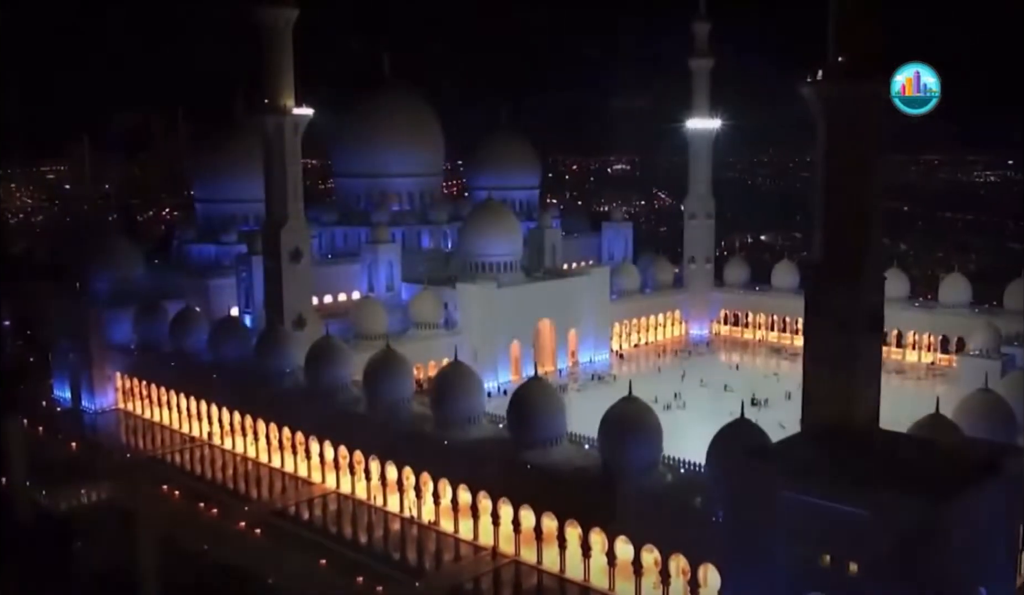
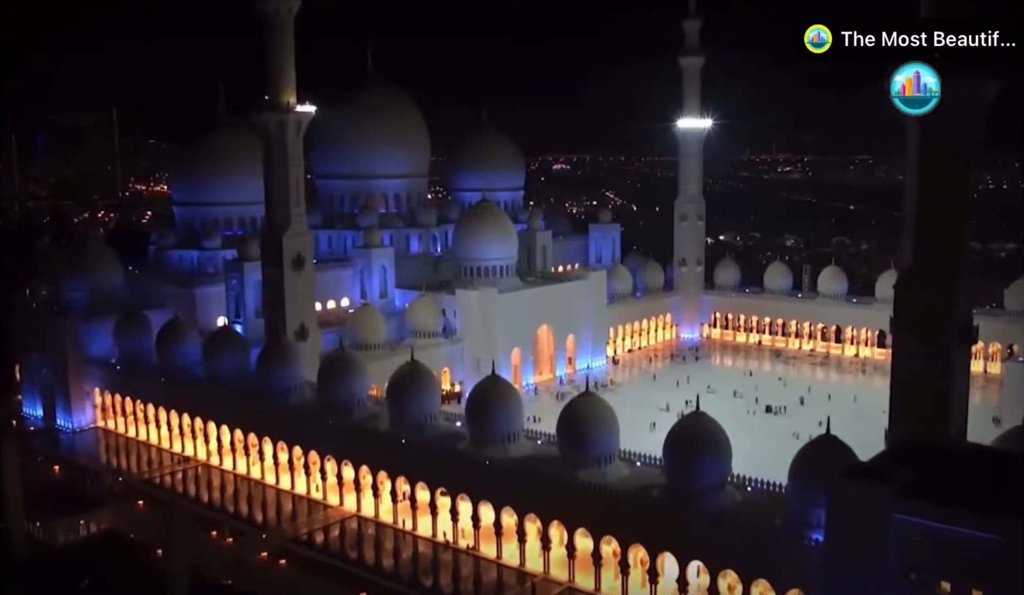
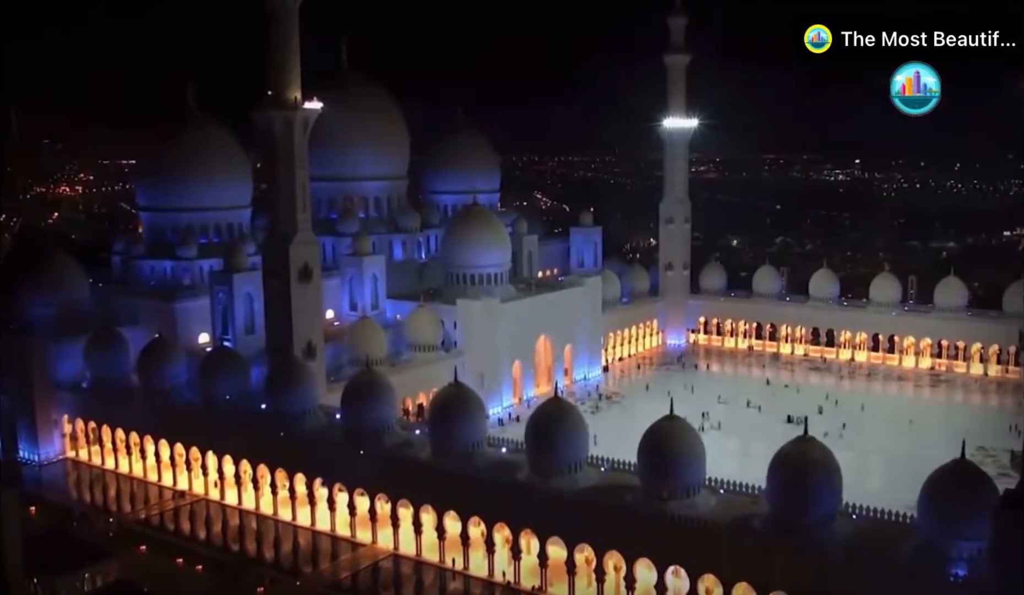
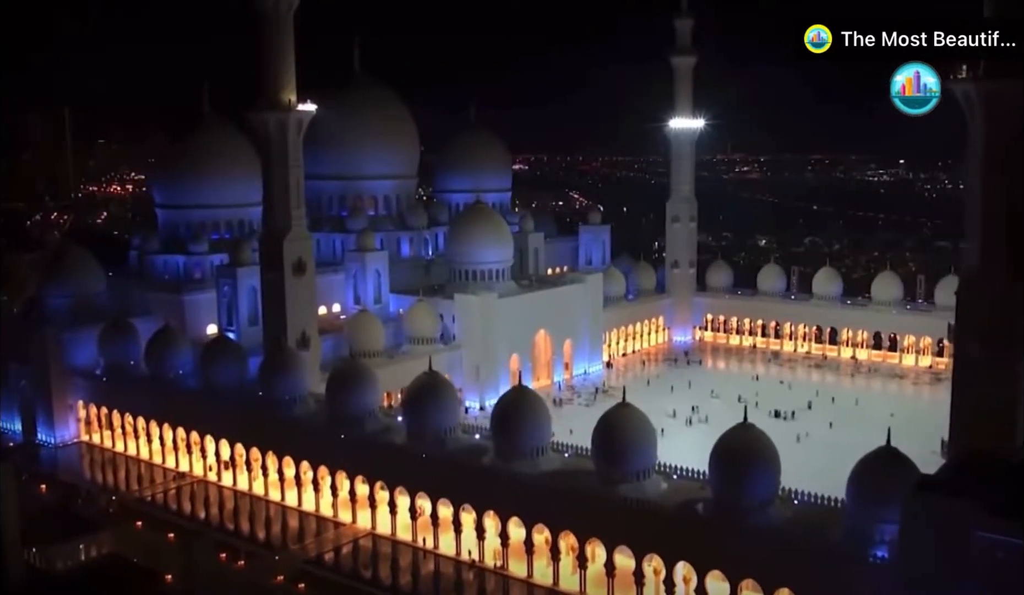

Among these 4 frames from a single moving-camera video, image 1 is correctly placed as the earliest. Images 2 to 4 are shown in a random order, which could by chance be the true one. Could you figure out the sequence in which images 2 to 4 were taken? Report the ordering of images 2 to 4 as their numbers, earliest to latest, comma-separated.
2, 4, 3
